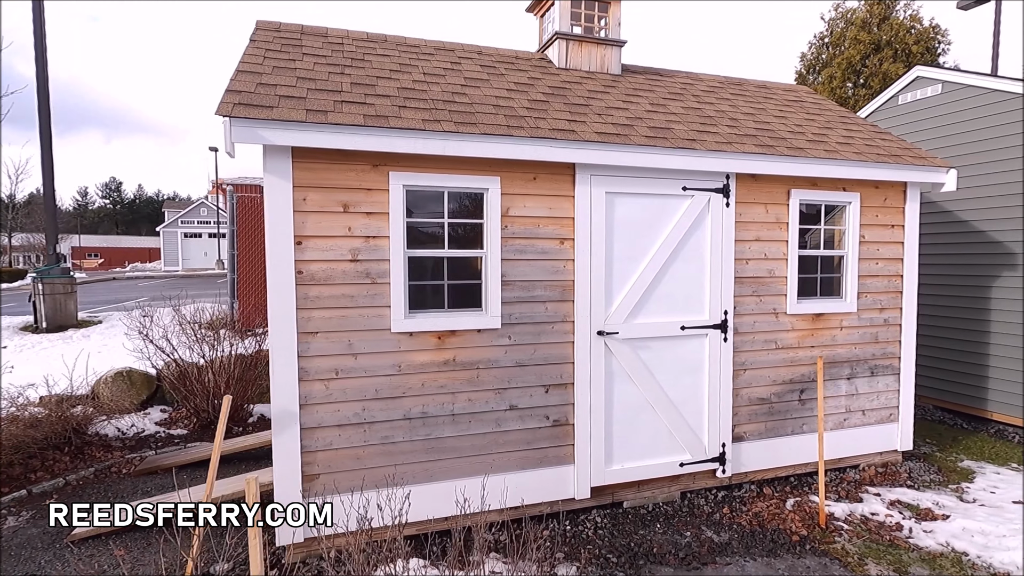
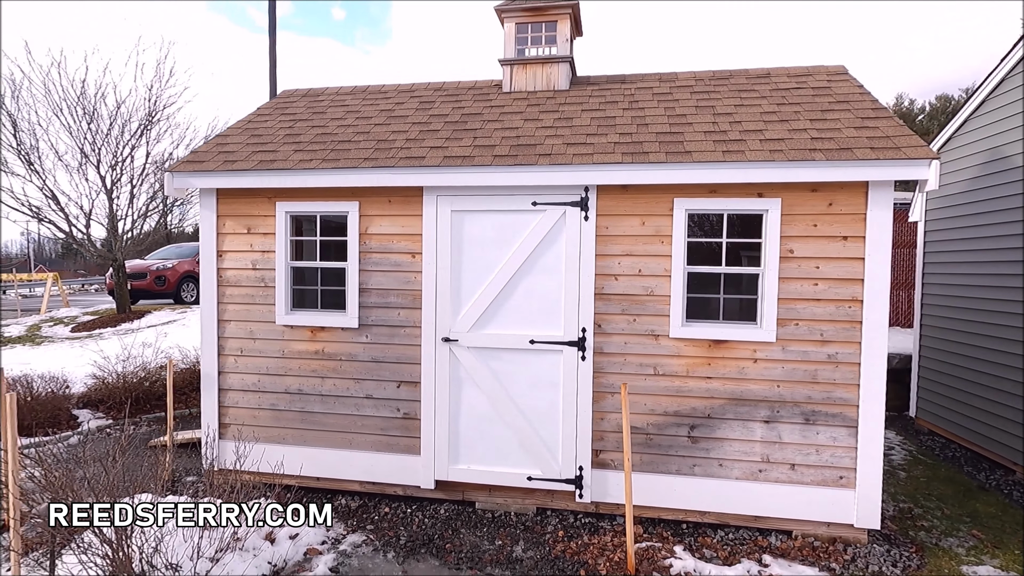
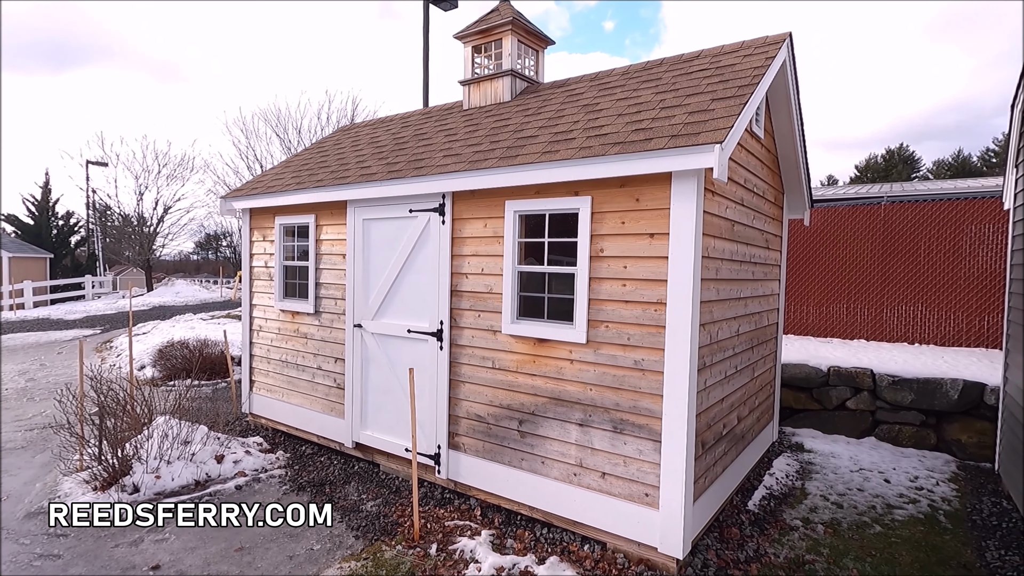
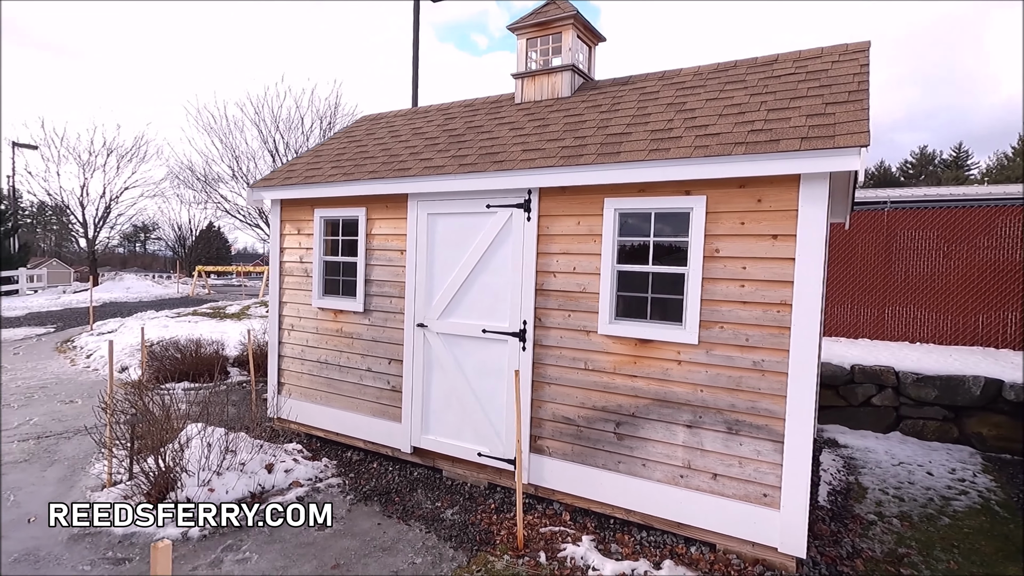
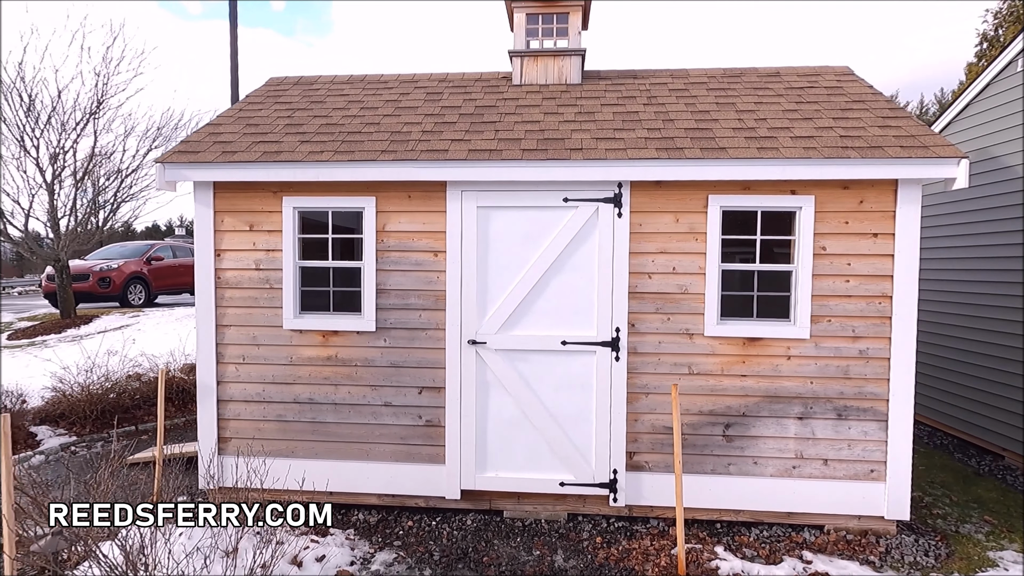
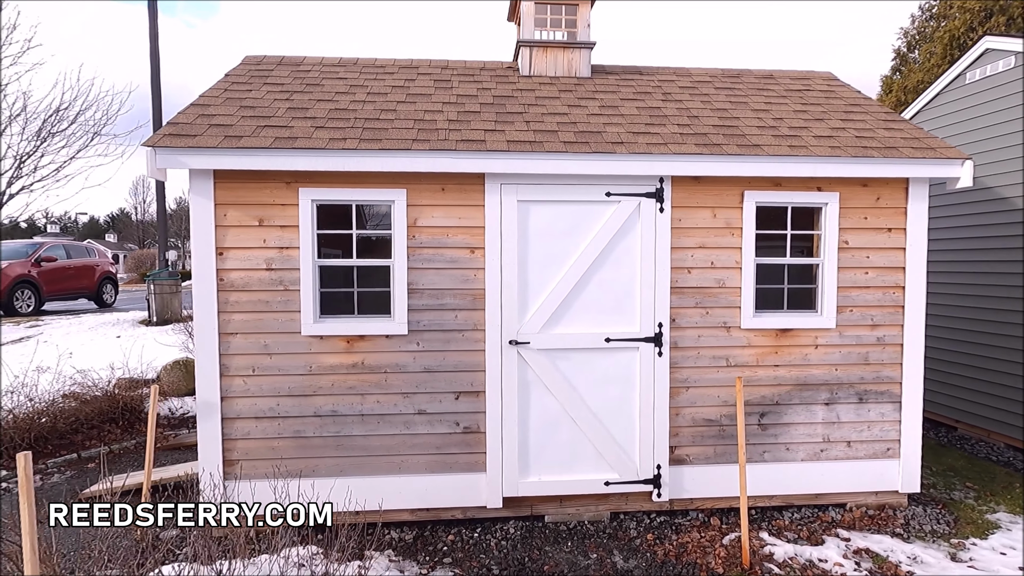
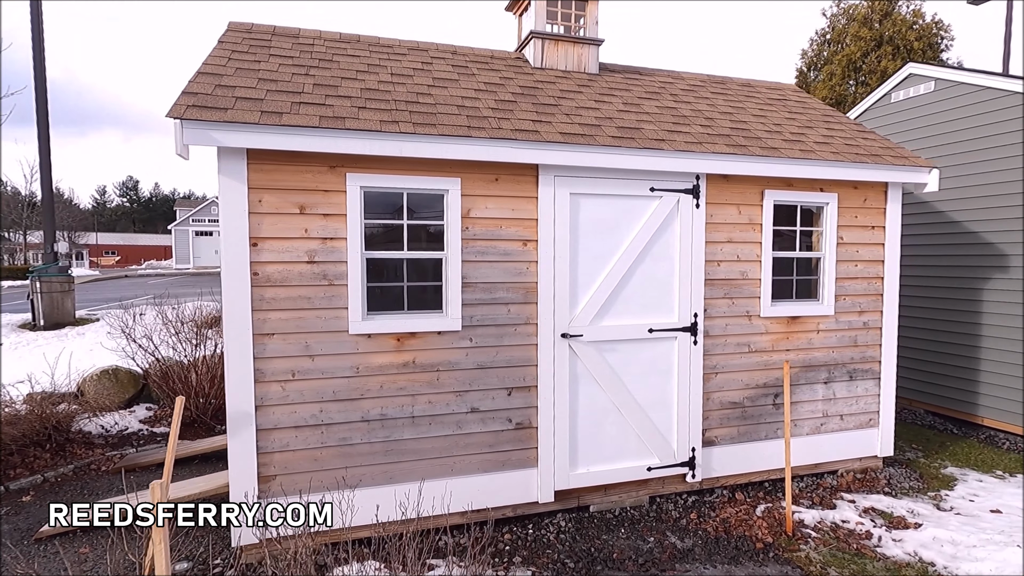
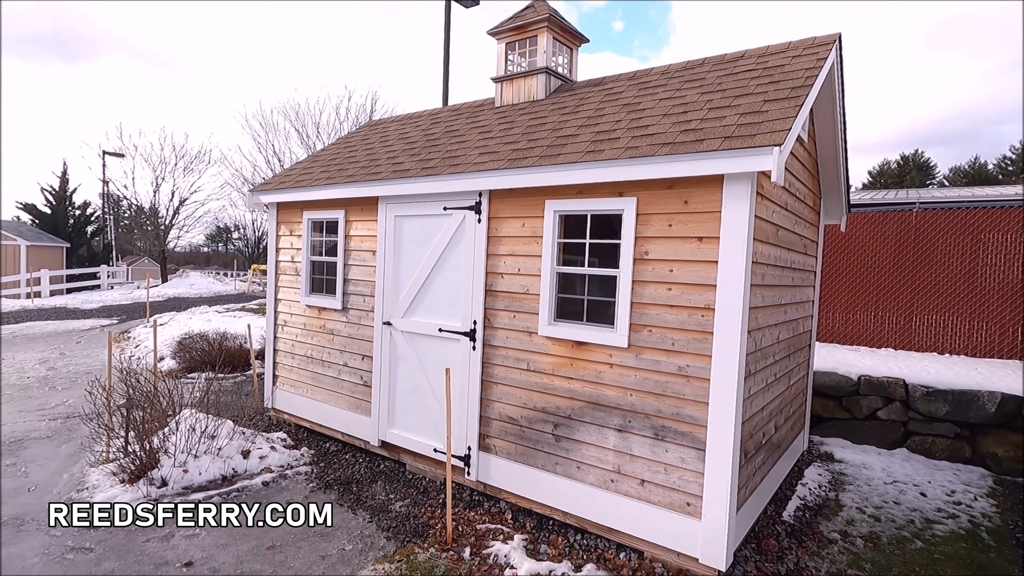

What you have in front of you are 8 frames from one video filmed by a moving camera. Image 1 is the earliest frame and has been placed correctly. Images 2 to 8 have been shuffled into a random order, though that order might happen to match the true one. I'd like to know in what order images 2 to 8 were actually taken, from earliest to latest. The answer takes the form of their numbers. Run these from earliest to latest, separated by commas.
7, 6, 5, 2, 4, 8, 3
